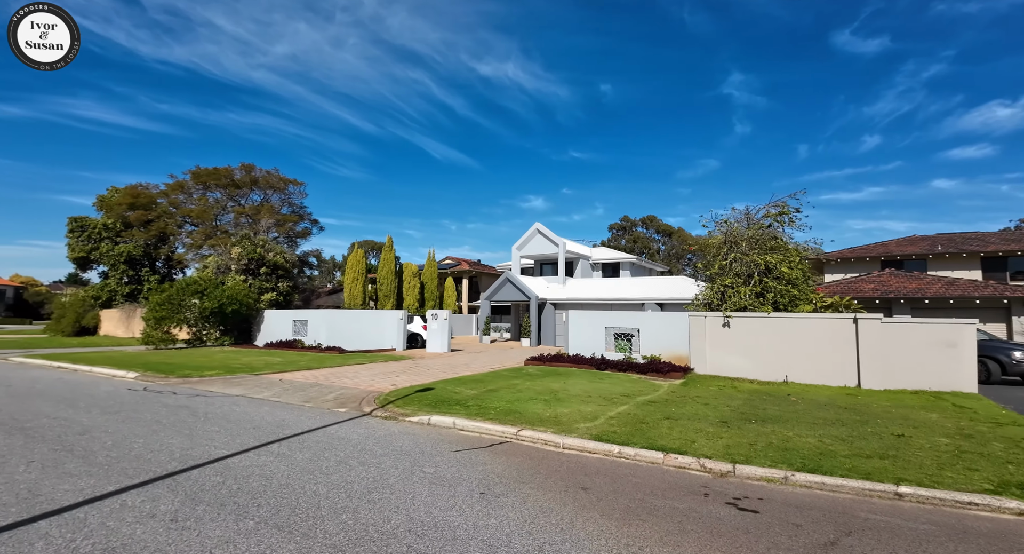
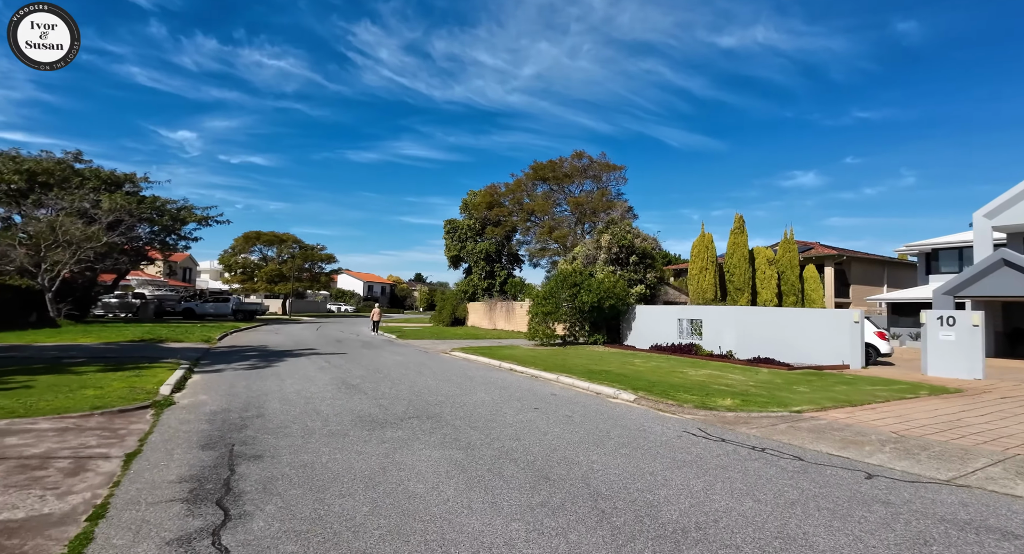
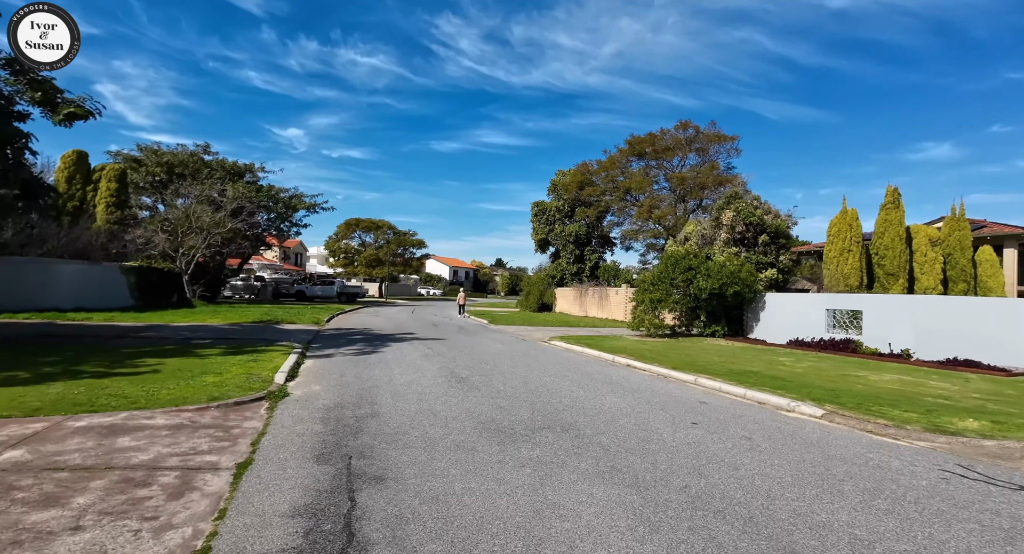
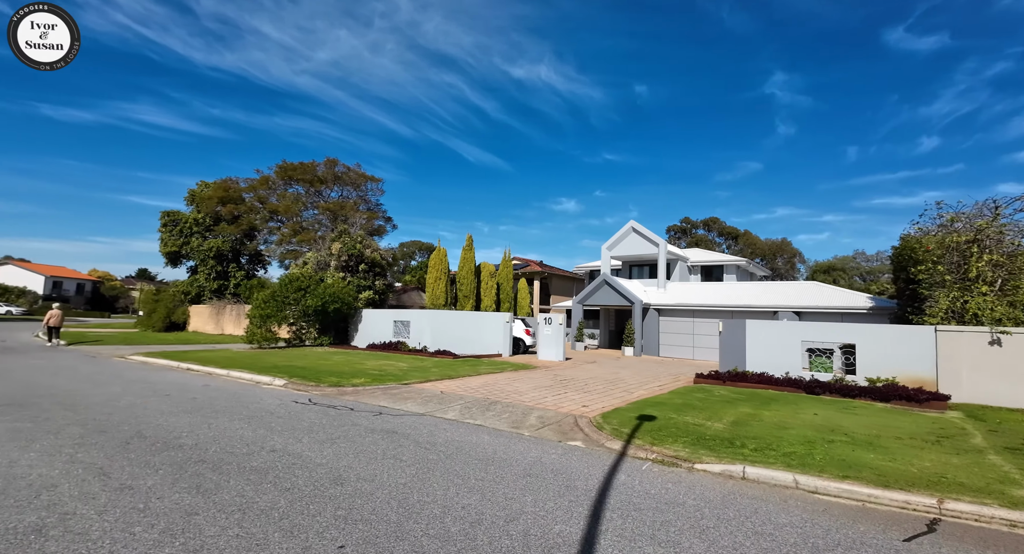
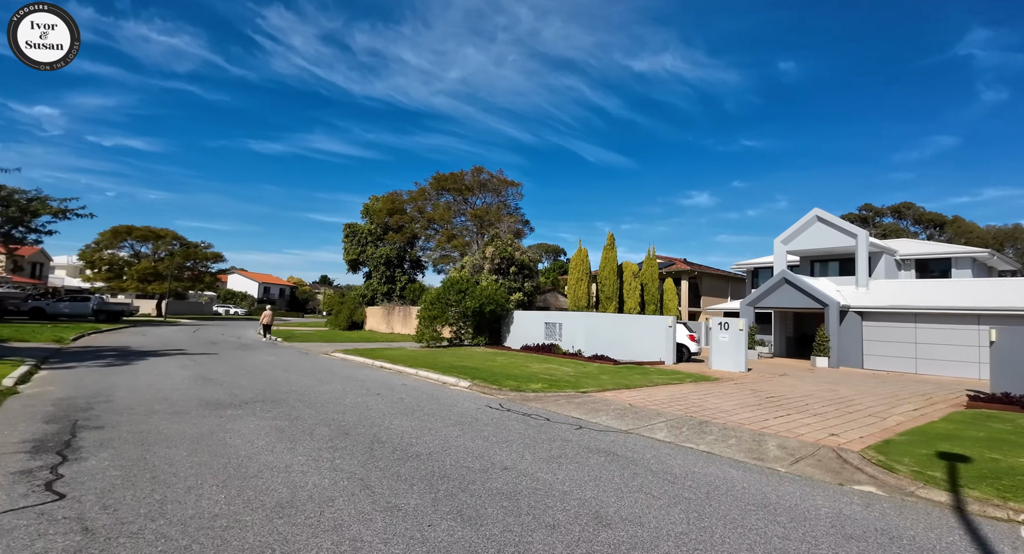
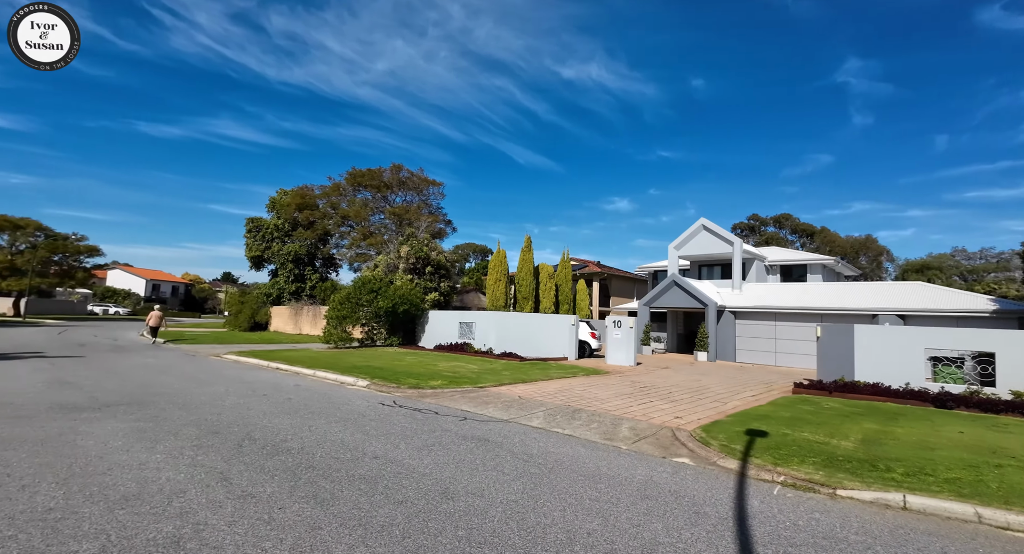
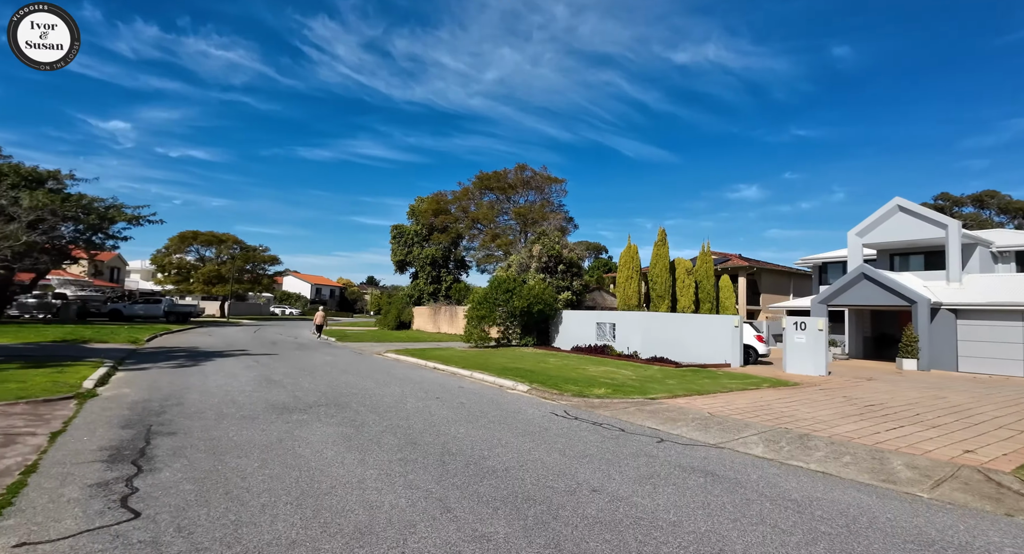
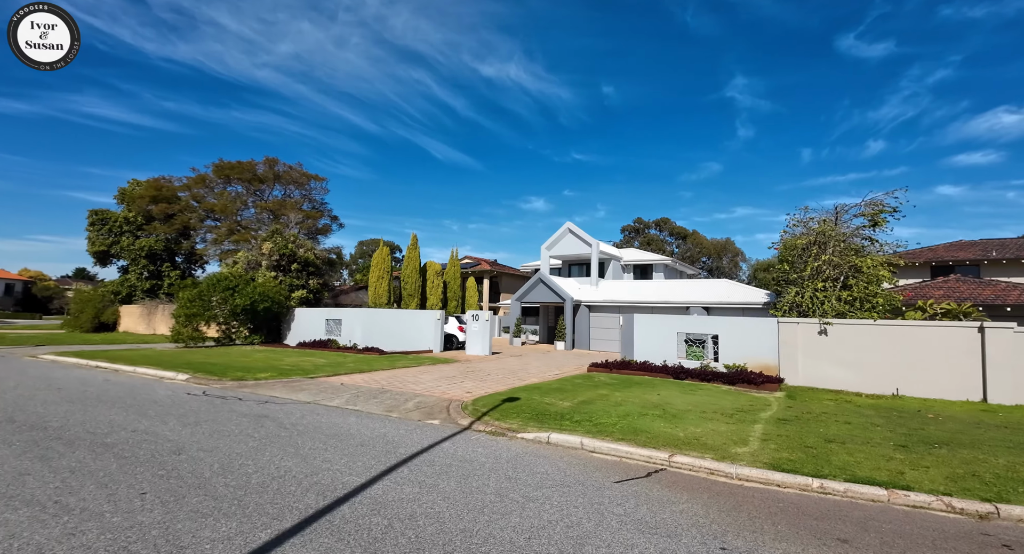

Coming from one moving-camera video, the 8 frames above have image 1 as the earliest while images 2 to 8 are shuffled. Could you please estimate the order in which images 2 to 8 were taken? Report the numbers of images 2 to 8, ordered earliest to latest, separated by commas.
8, 4, 6, 5, 7, 2, 3
